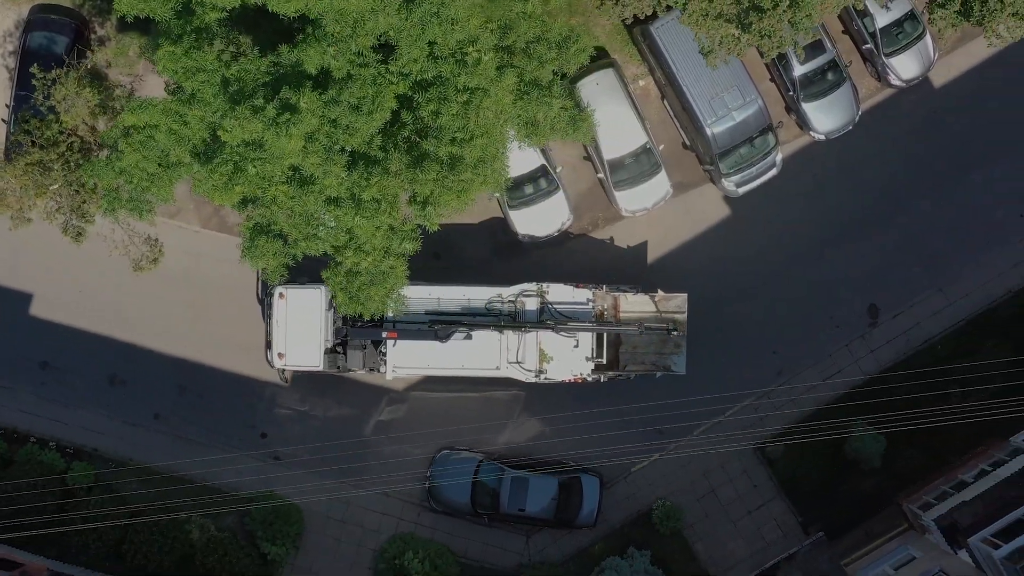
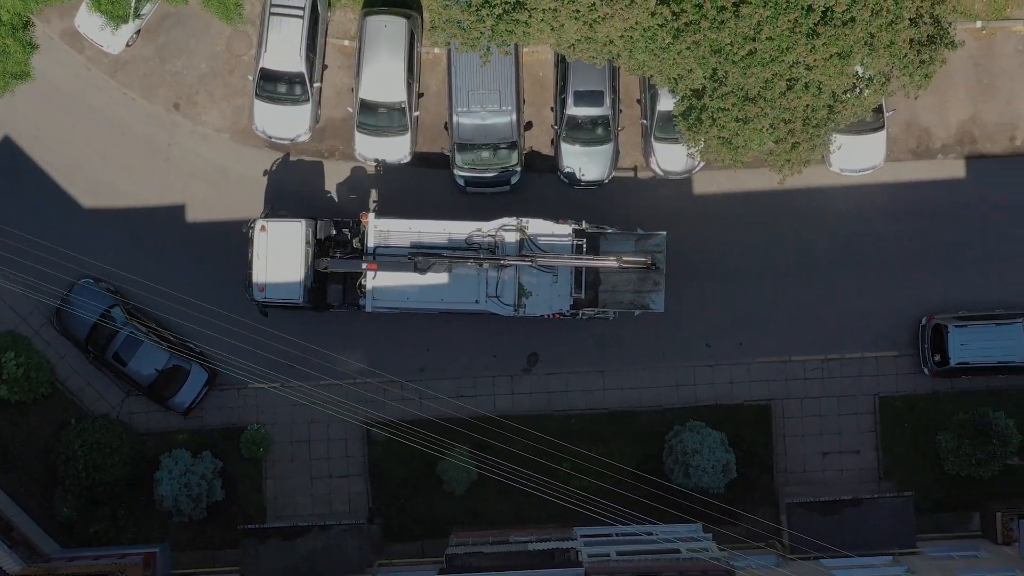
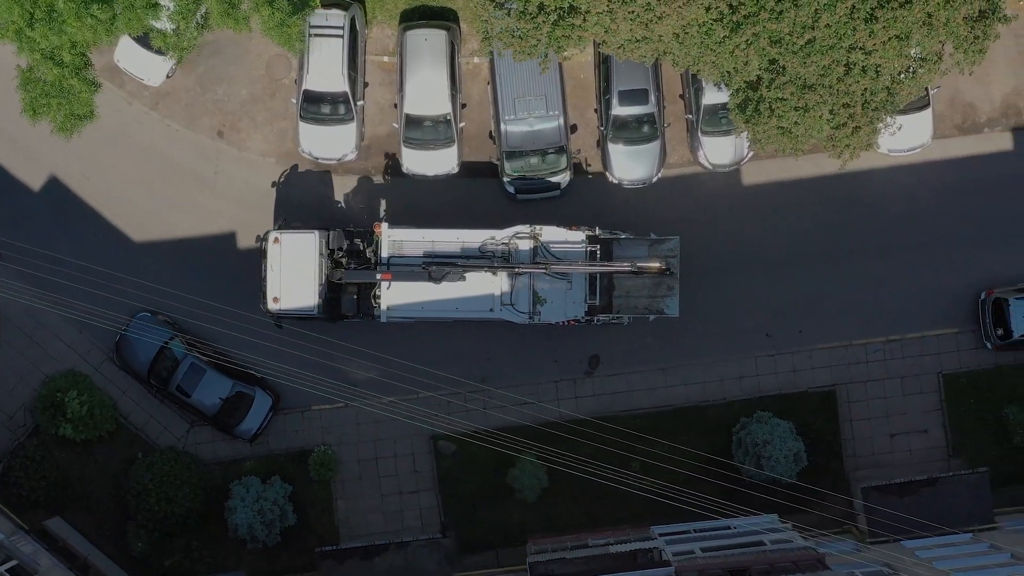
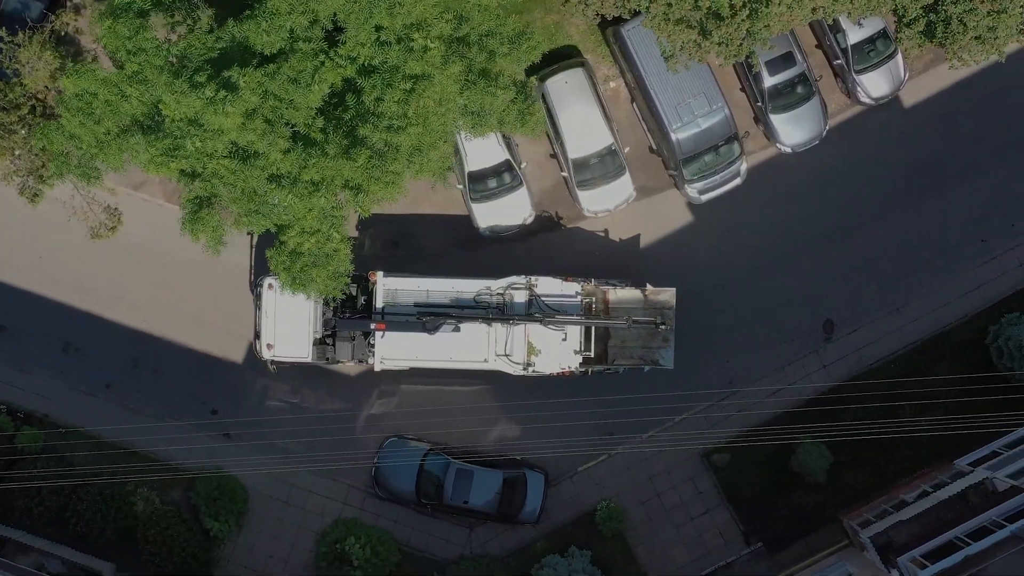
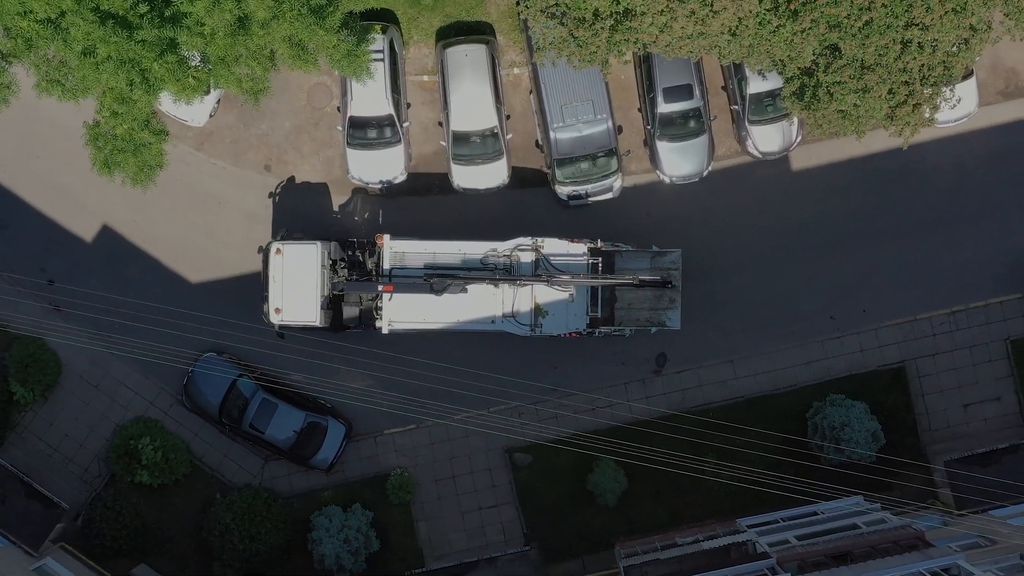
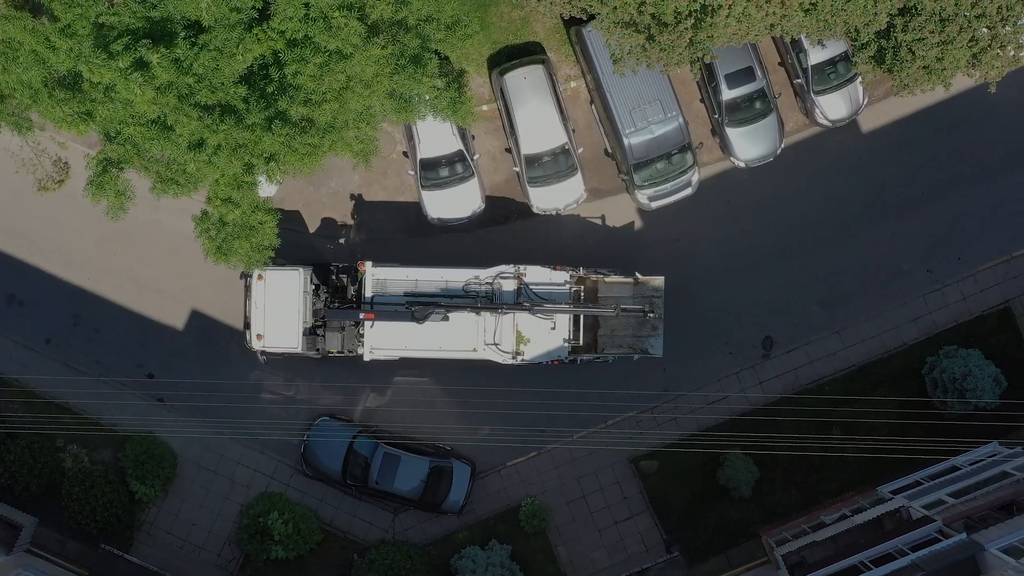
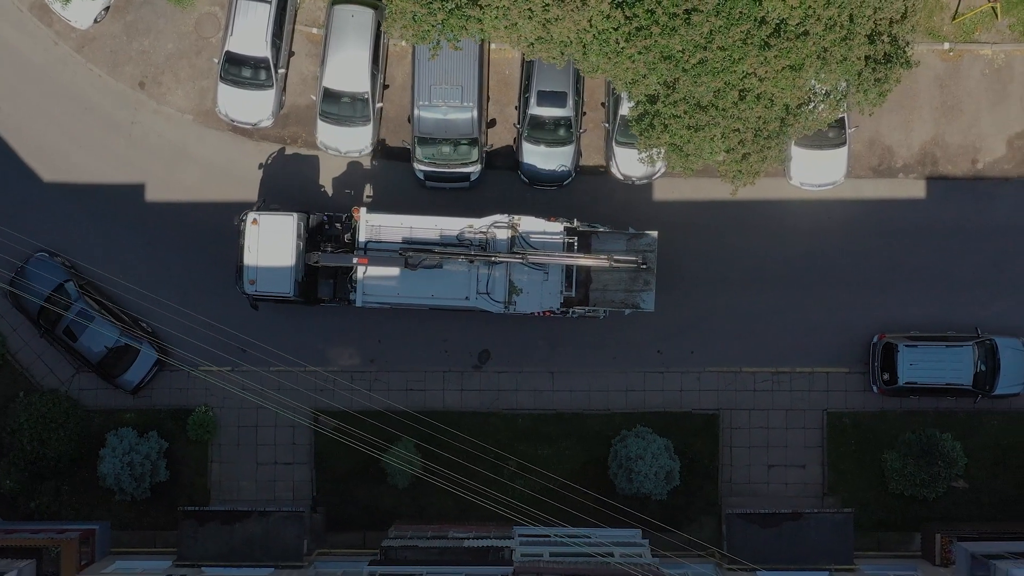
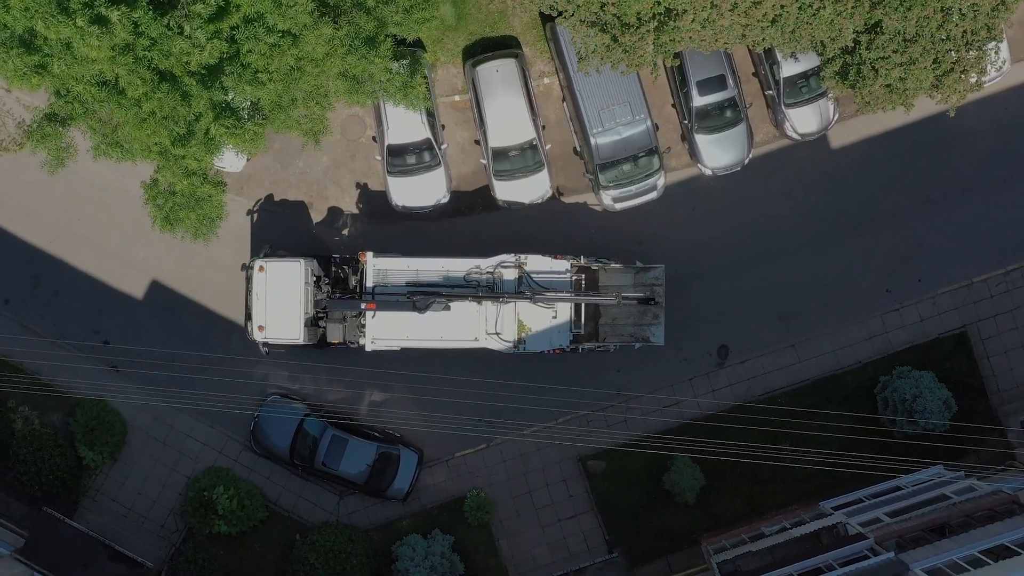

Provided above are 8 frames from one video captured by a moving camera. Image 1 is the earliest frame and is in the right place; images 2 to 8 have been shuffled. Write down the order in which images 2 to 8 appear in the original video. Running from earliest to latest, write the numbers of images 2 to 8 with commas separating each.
4, 6, 8, 5, 3, 2, 7
